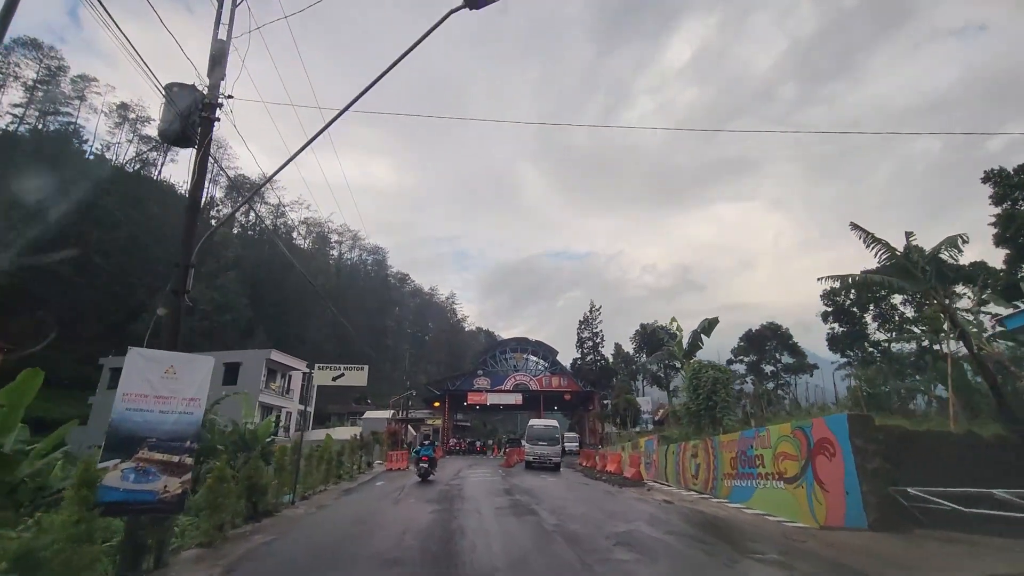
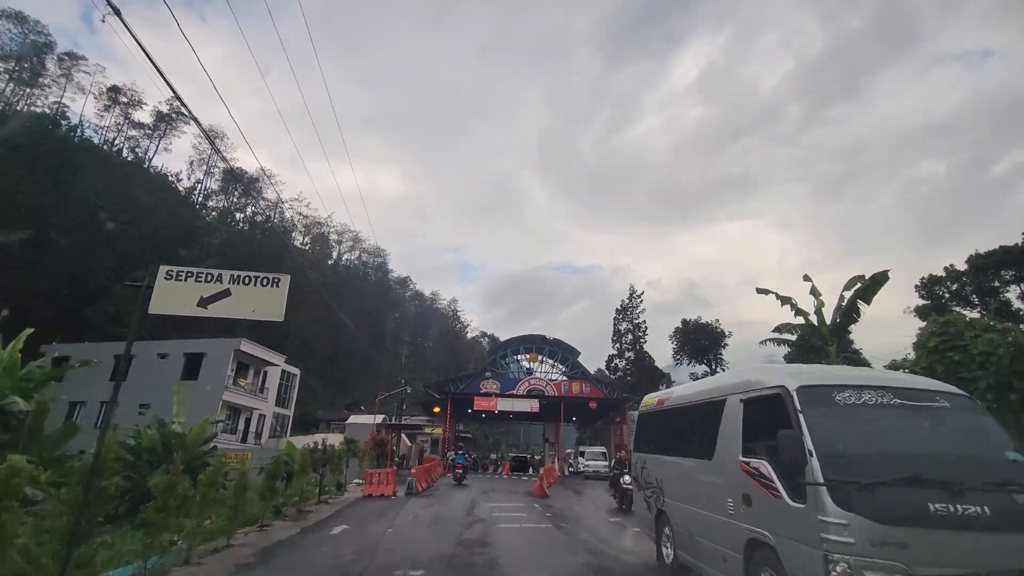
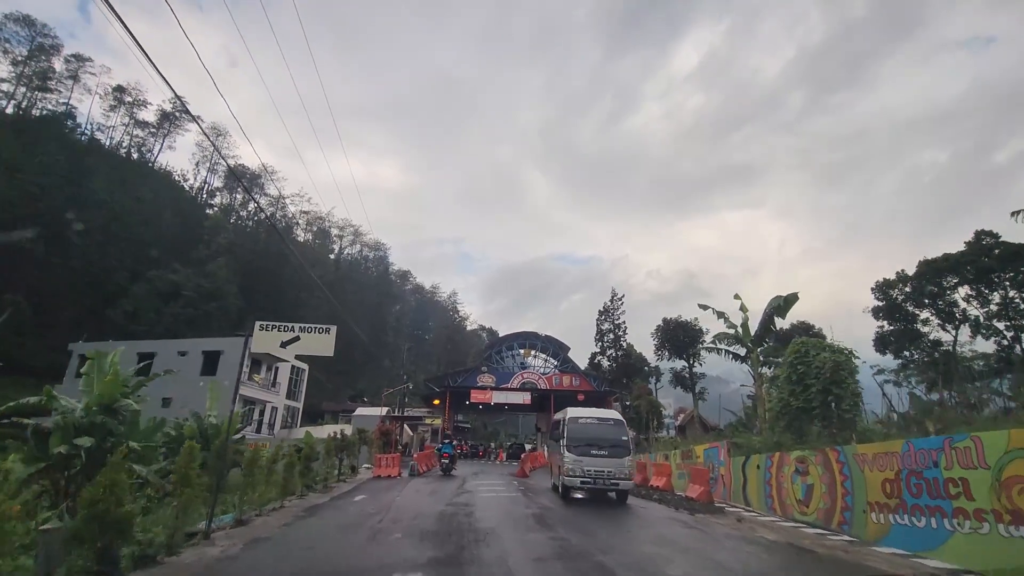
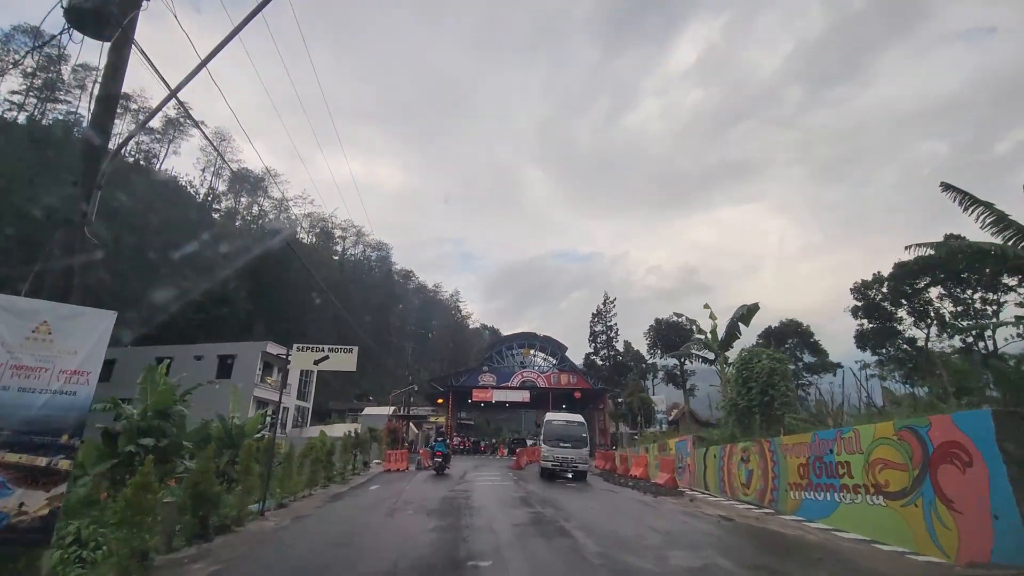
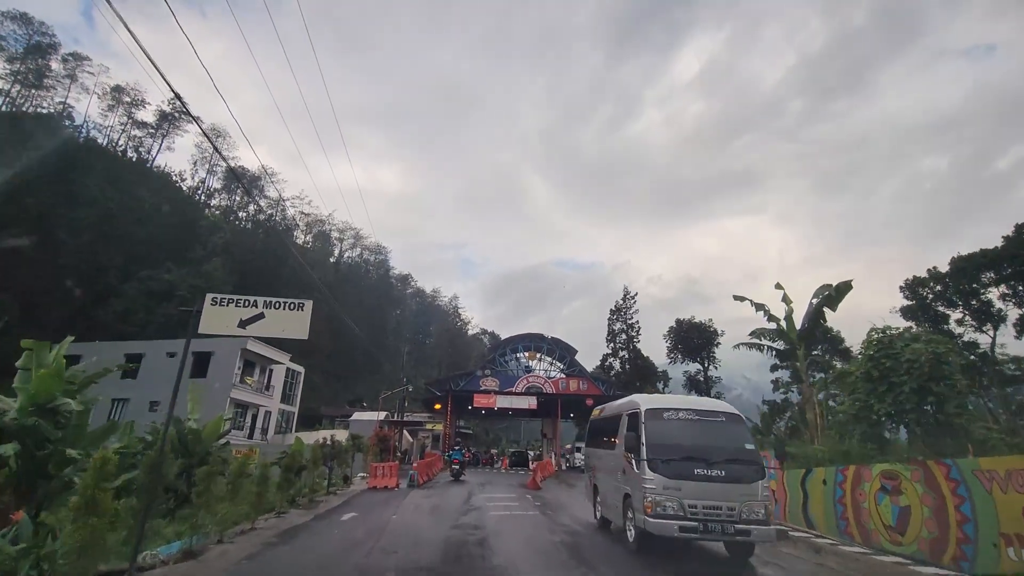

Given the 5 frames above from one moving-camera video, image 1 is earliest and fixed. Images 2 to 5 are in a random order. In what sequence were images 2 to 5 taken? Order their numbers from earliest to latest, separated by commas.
4, 3, 5, 2
